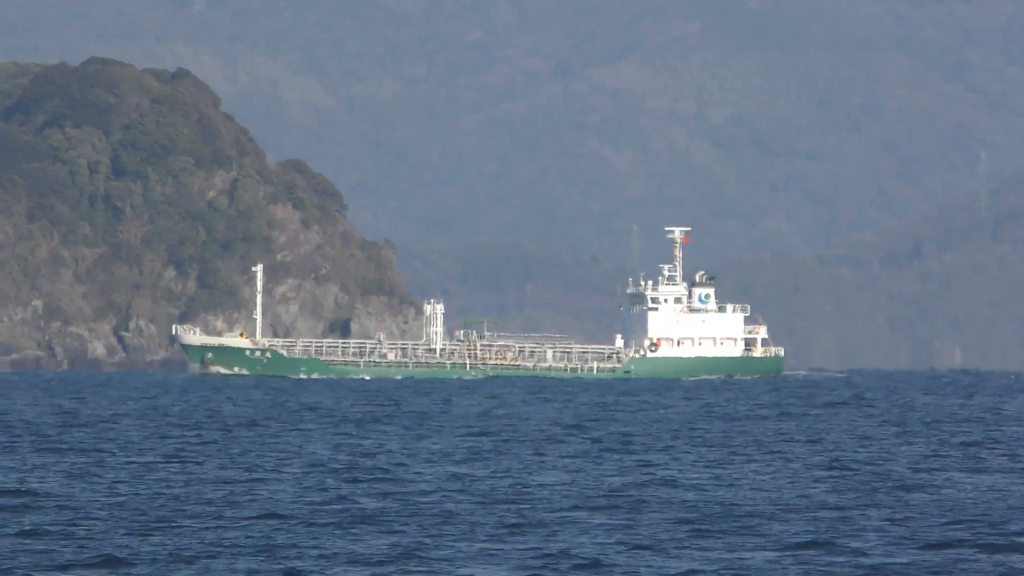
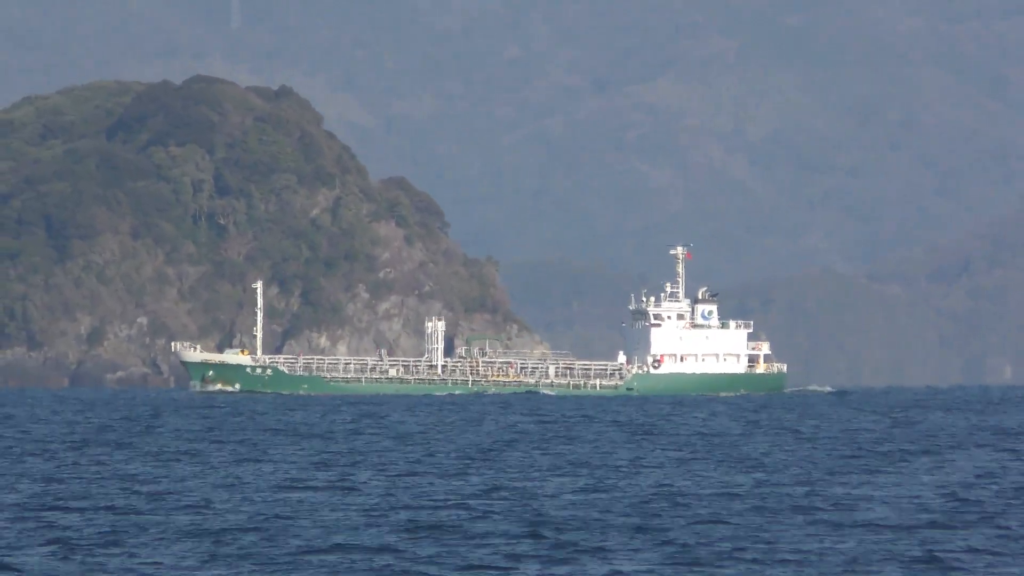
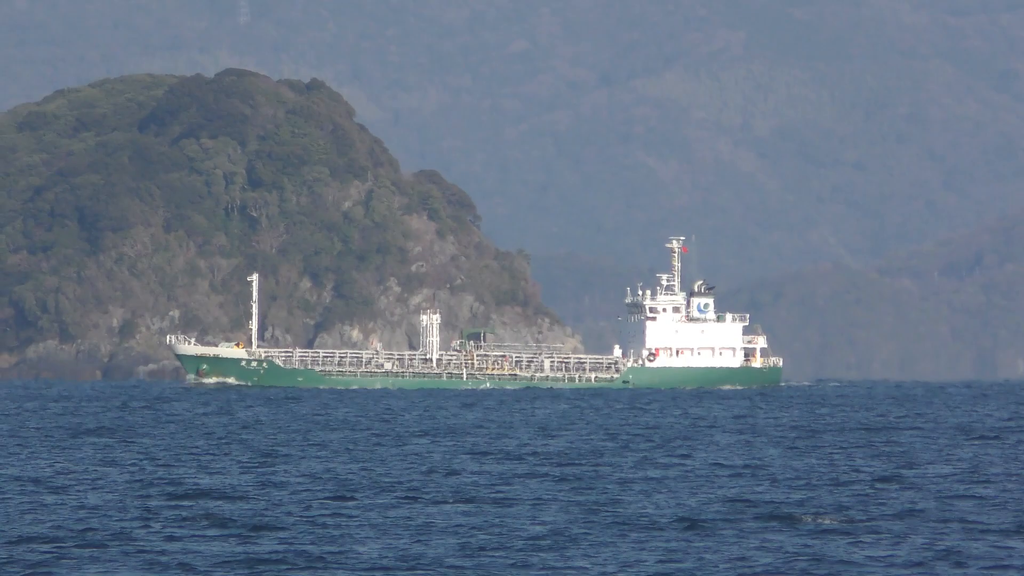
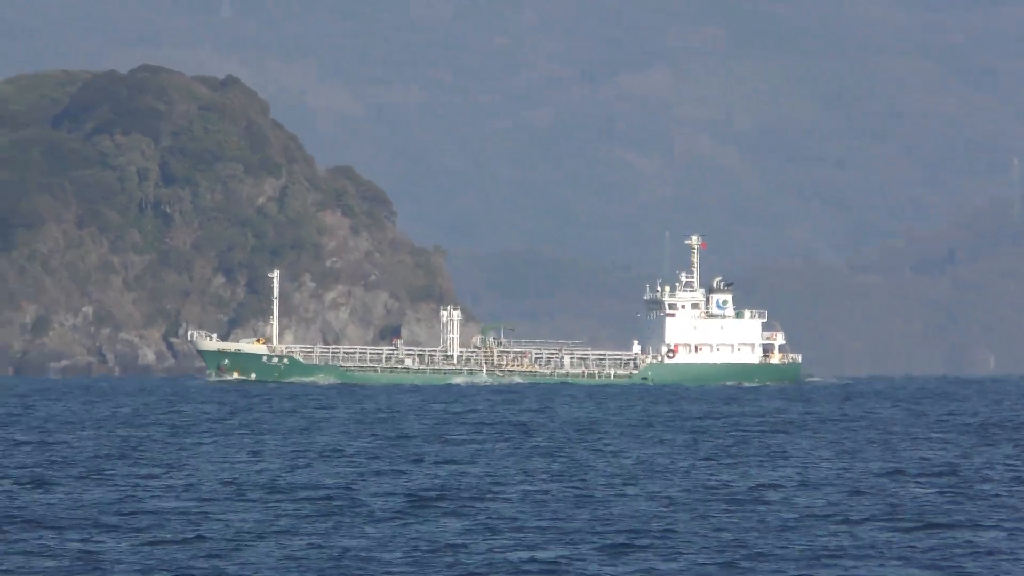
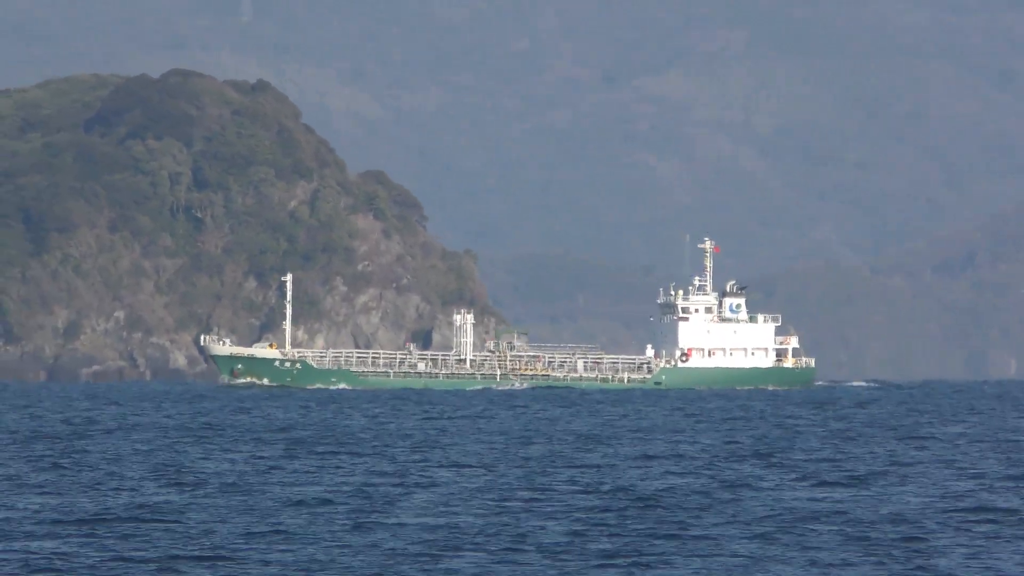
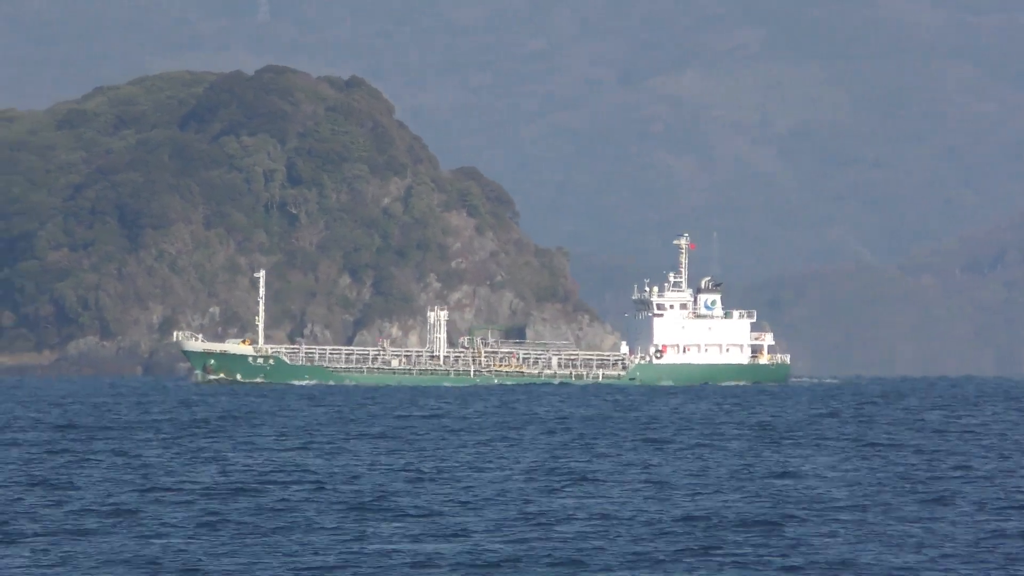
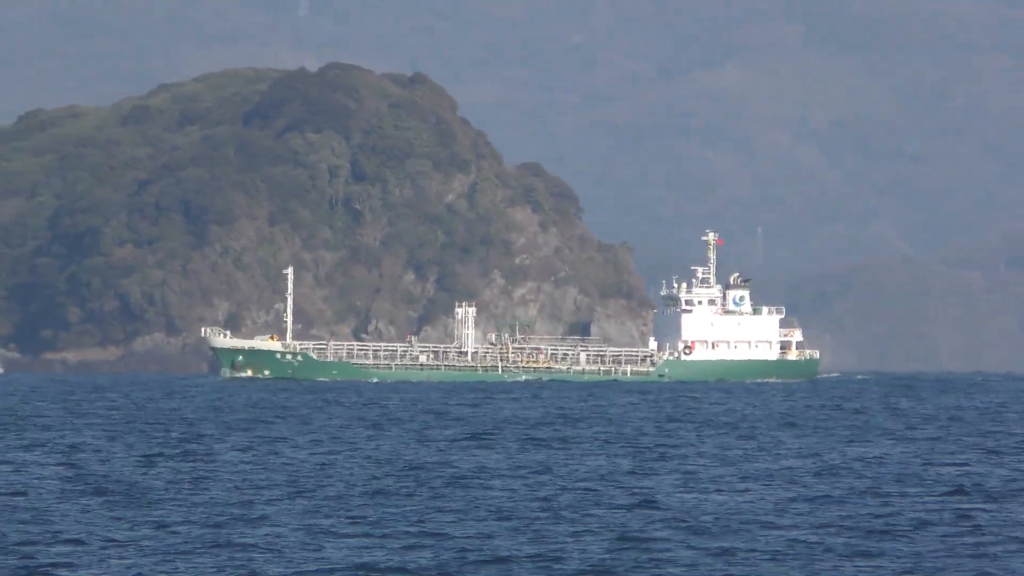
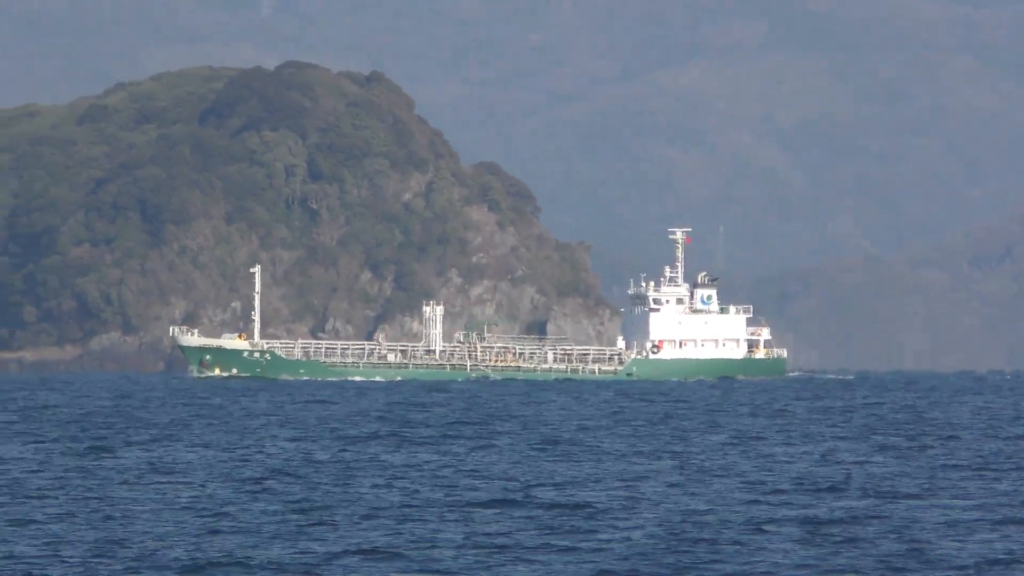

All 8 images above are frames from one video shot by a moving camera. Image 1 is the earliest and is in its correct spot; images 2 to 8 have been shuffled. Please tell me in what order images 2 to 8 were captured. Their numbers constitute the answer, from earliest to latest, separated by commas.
4, 5, 2, 3, 6, 8, 7
